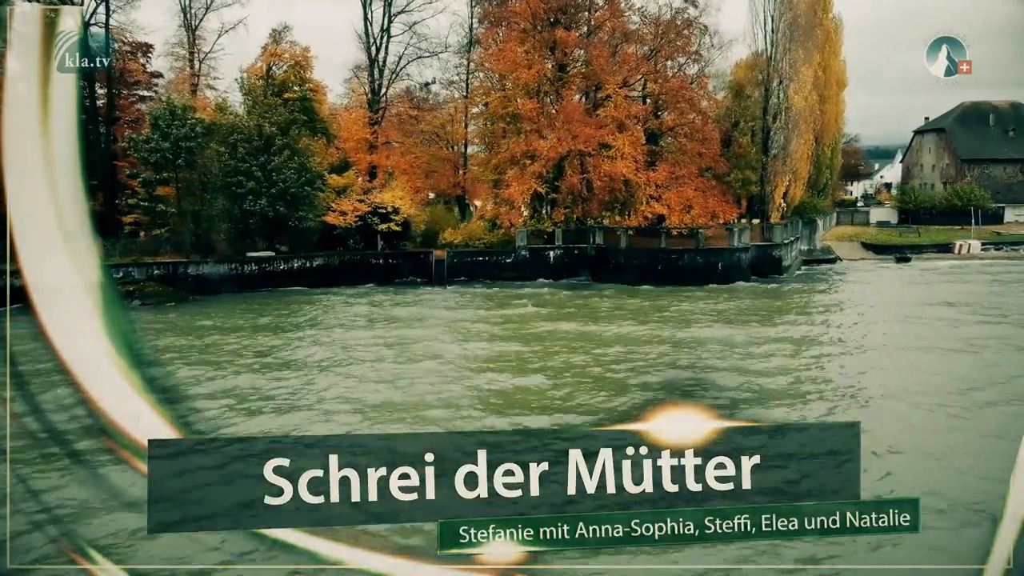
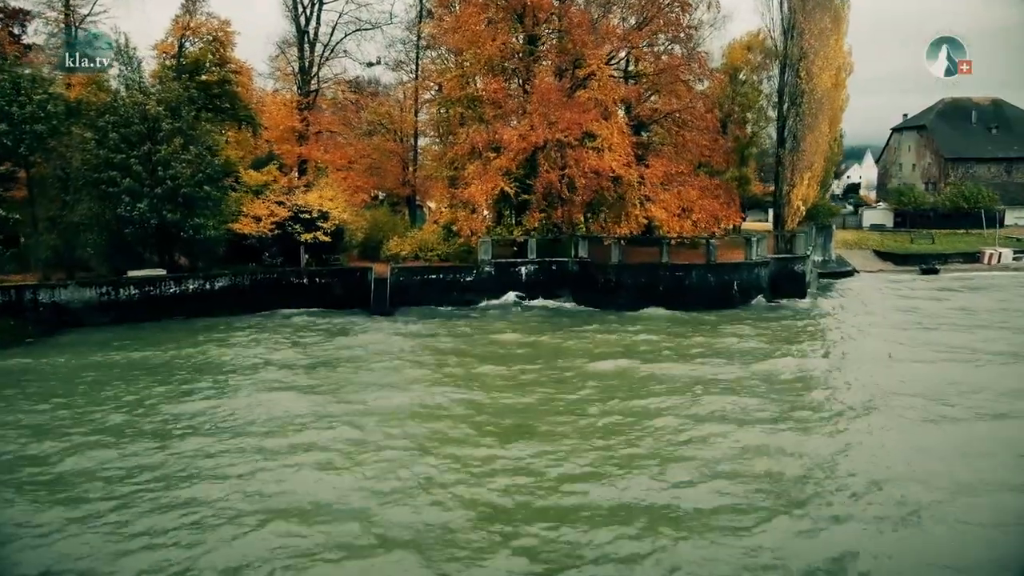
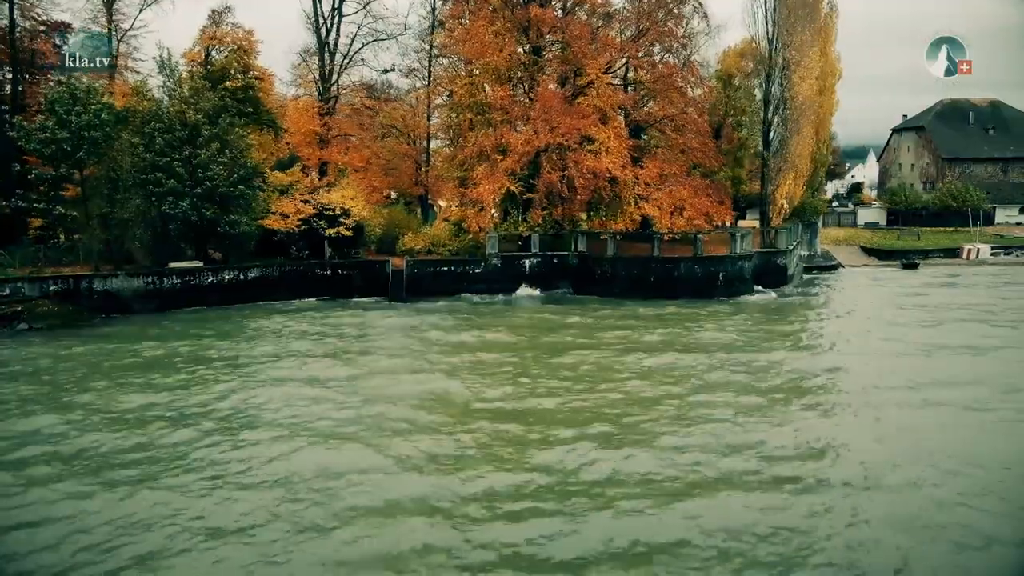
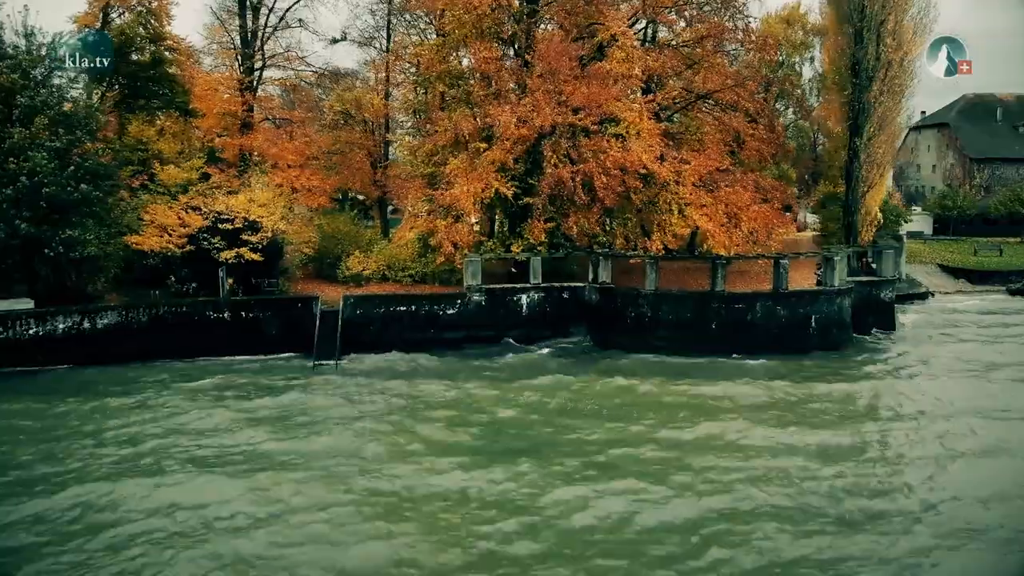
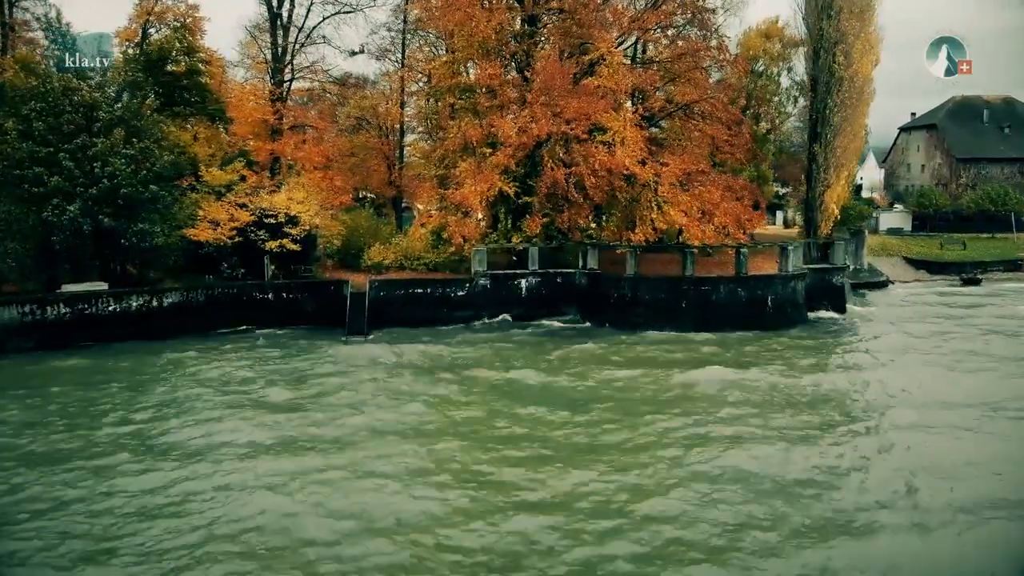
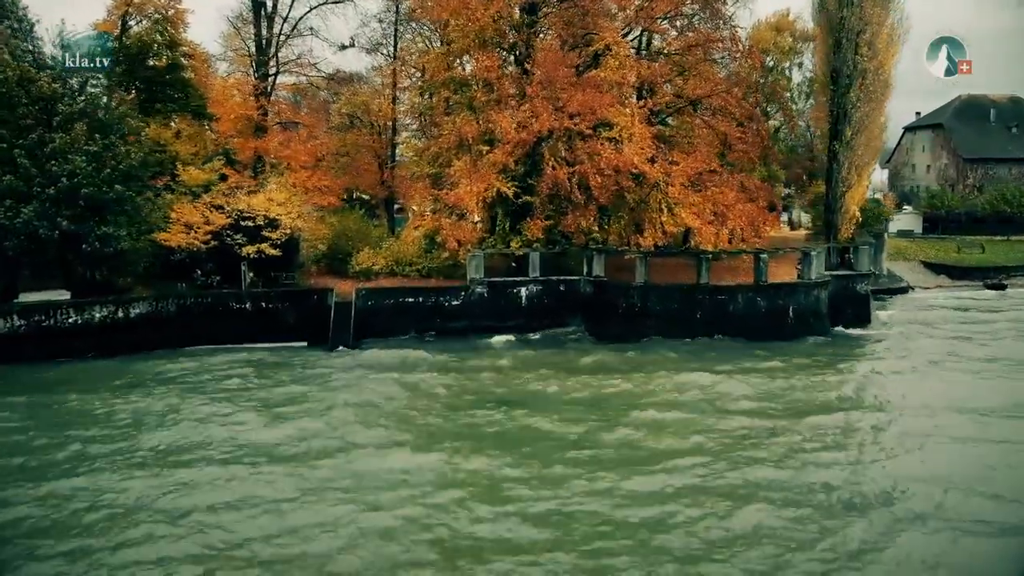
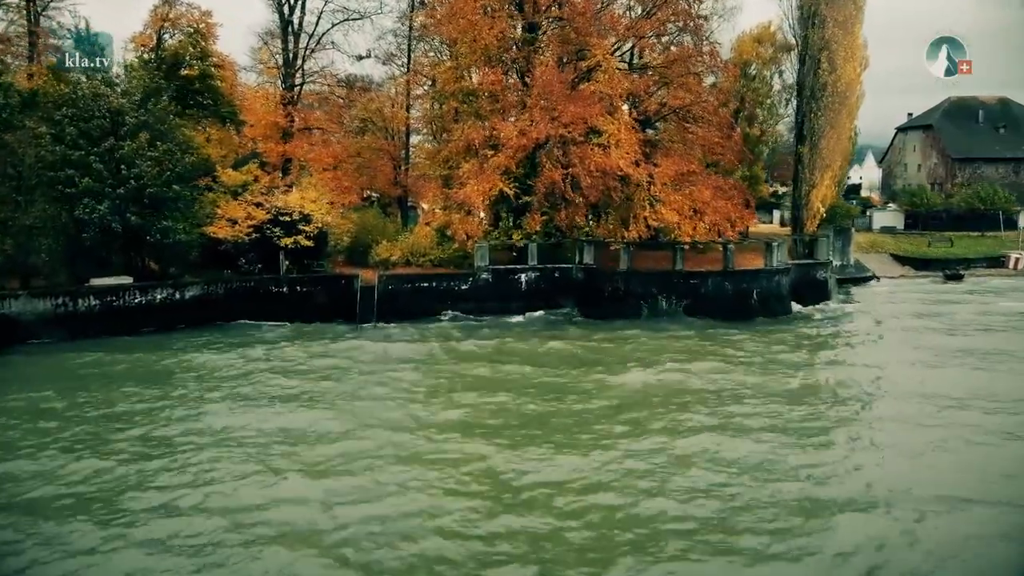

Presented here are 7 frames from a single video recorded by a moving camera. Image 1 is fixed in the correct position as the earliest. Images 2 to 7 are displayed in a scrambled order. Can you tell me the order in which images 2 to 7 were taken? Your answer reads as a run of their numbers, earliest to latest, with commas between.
3, 2, 7, 5, 6, 4
